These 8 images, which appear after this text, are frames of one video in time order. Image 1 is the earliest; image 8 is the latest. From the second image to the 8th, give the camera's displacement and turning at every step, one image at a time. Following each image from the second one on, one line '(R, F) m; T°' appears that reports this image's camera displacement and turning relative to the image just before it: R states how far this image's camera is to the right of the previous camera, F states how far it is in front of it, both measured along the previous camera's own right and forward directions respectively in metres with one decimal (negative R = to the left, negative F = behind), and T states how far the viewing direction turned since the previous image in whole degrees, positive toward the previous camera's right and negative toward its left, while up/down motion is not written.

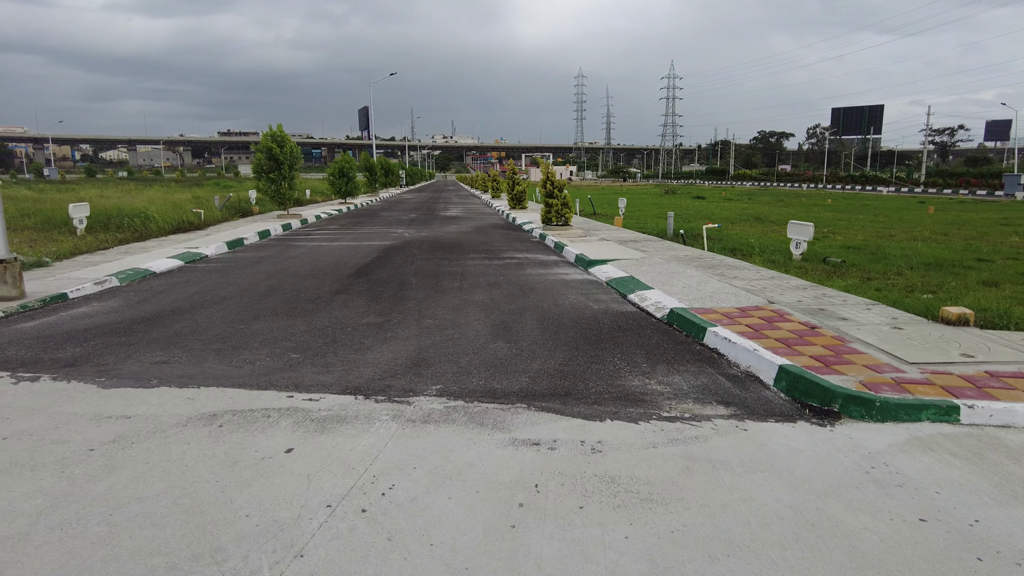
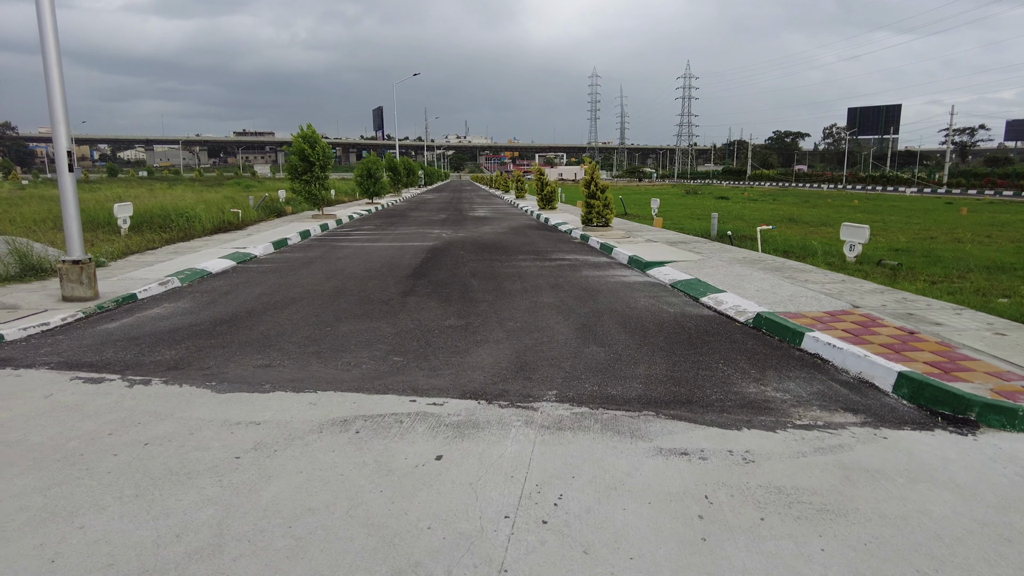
(-0.8, +0.1) m; -1°
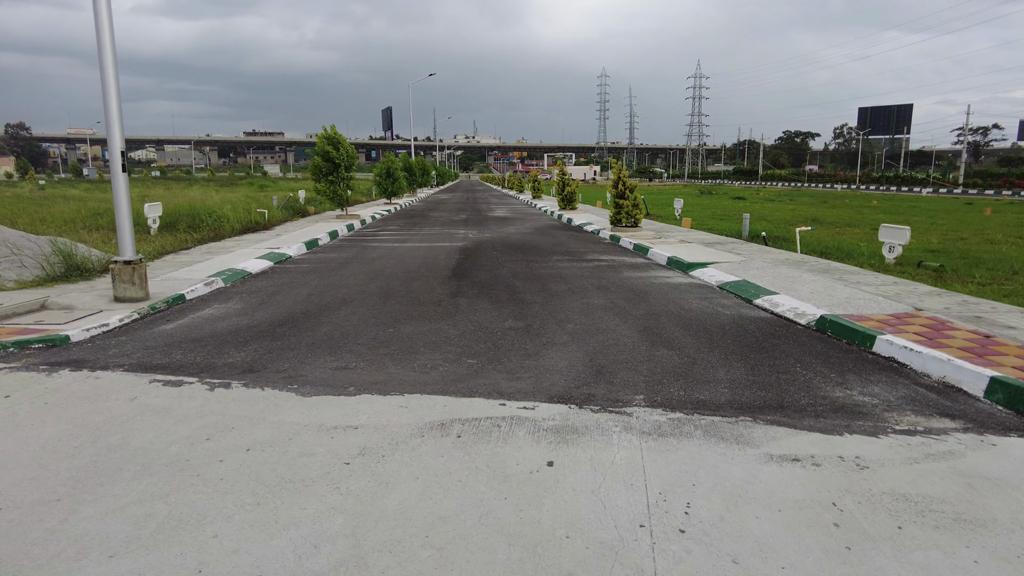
(-0.6, +0.1) m; 0°
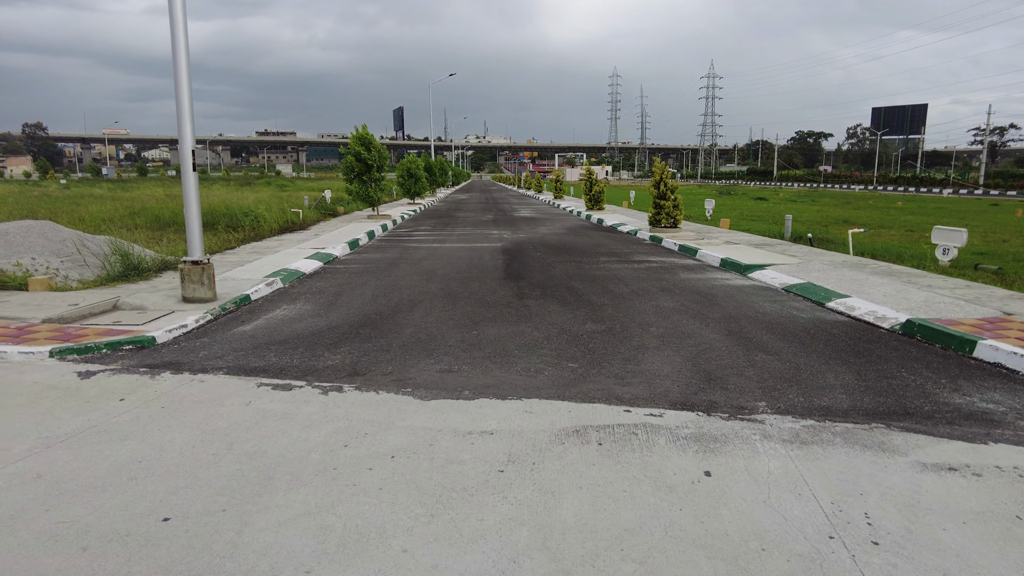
(-0.8, +0.1) m; -1°
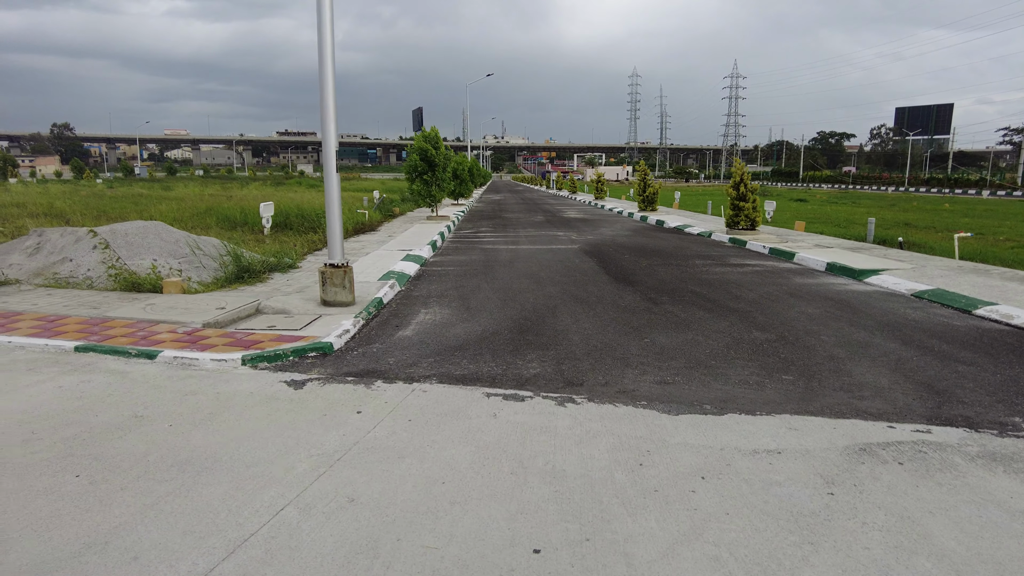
(-1.6, +0.2) m; -1°
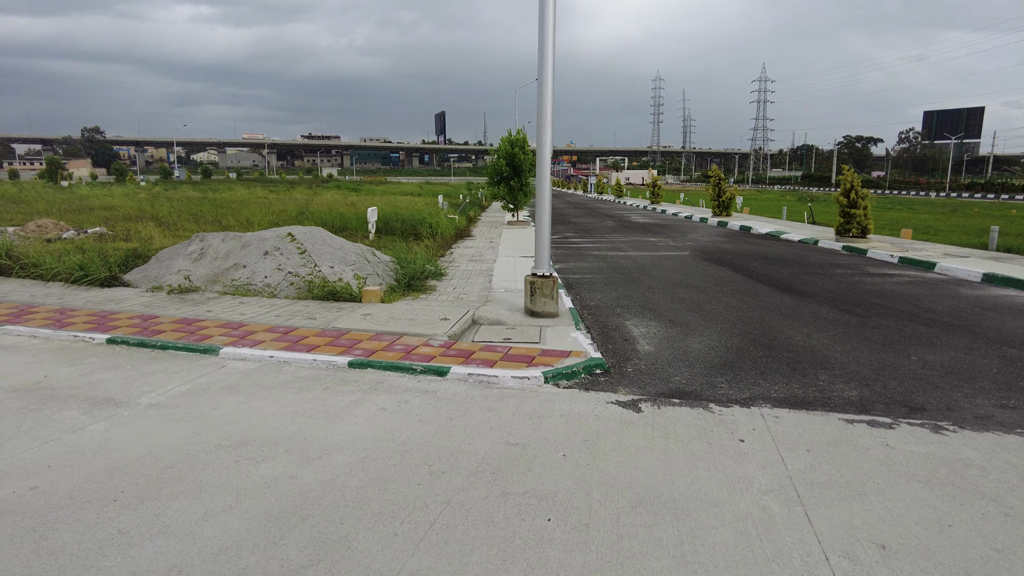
(-2.2, +0.3) m; -1°
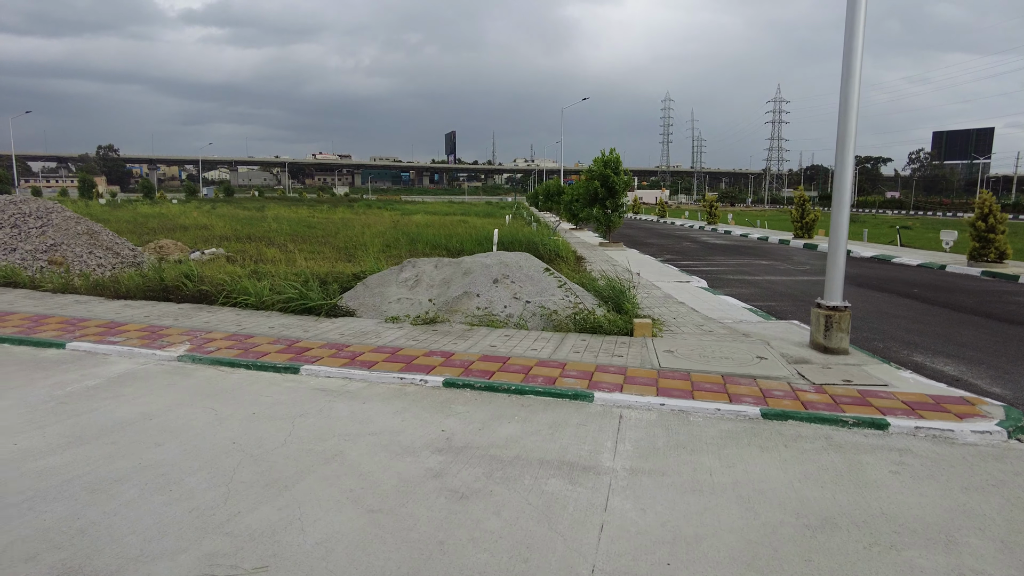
(-2.9, +0.6) m; +1°
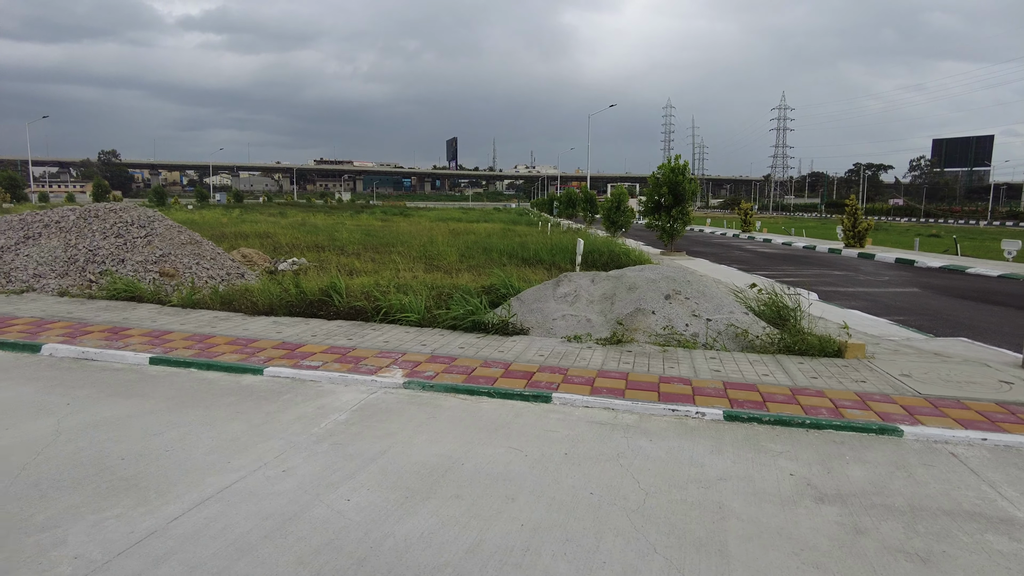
(-2.0, +0.4) m; +1°
